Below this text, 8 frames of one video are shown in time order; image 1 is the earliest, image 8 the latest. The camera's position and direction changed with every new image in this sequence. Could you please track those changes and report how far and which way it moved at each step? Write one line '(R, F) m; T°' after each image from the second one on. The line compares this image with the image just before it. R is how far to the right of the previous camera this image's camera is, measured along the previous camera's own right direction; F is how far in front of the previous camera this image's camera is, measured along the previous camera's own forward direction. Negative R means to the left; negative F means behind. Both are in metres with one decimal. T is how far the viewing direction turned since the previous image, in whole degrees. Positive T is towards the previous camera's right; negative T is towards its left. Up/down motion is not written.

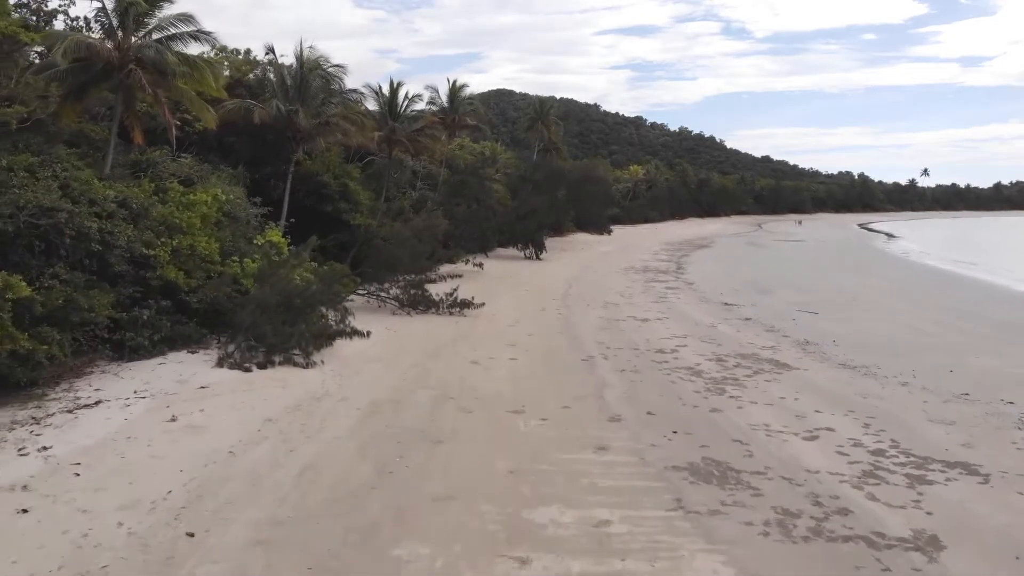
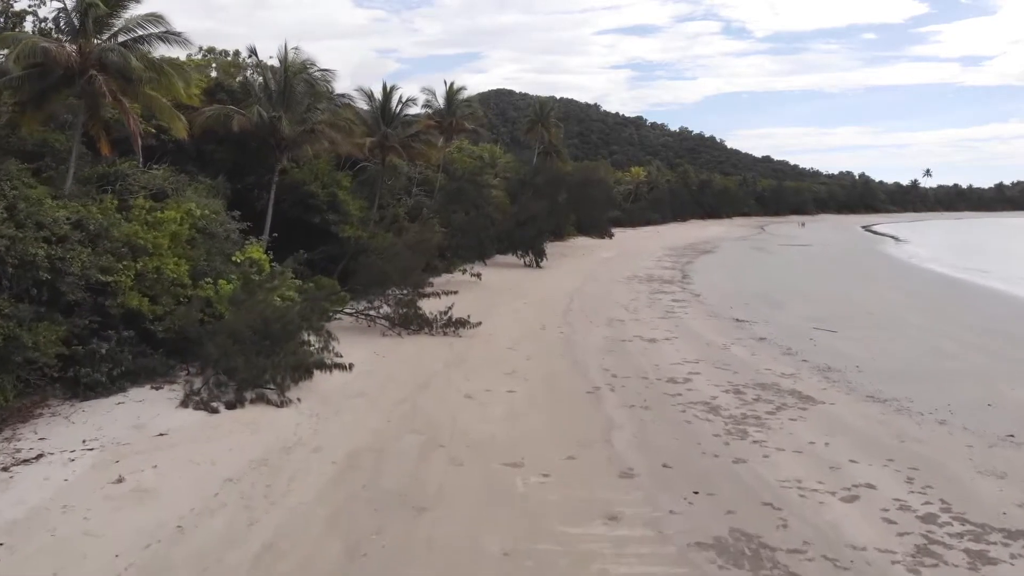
(0.0, +1.1) m; 0°
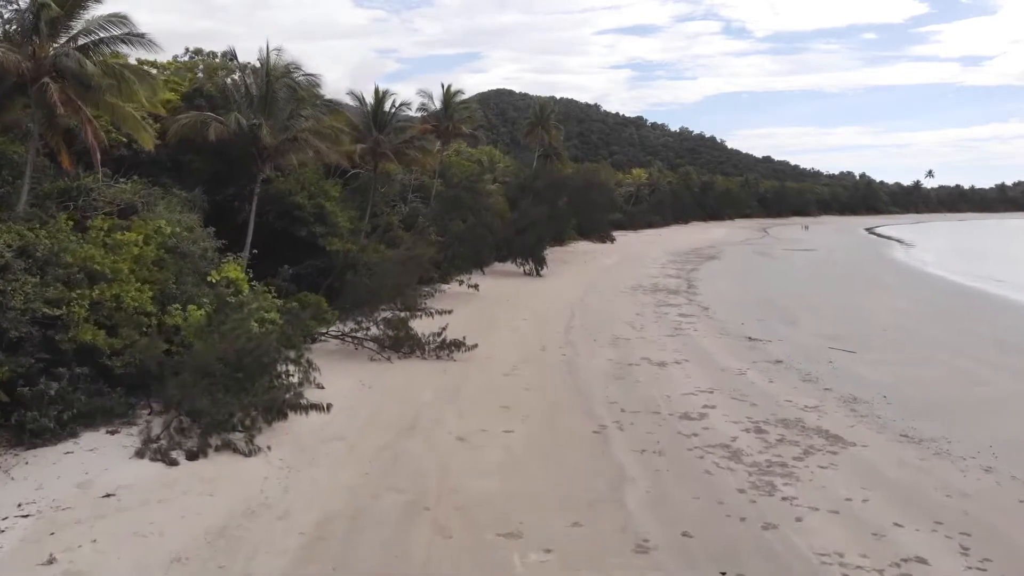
(0.0, +1.1) m; 0°
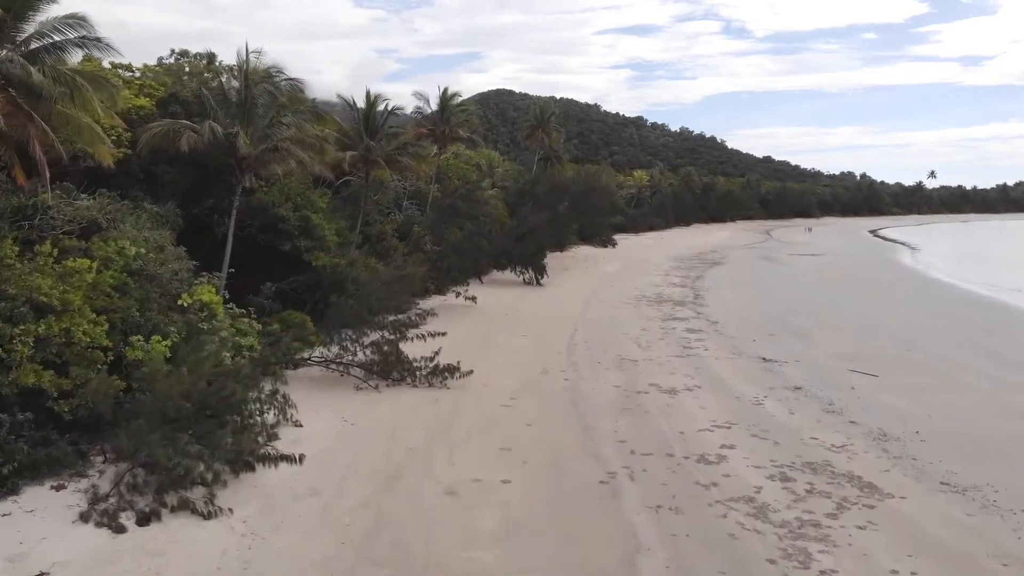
(0.0, +1.1) m; 0°
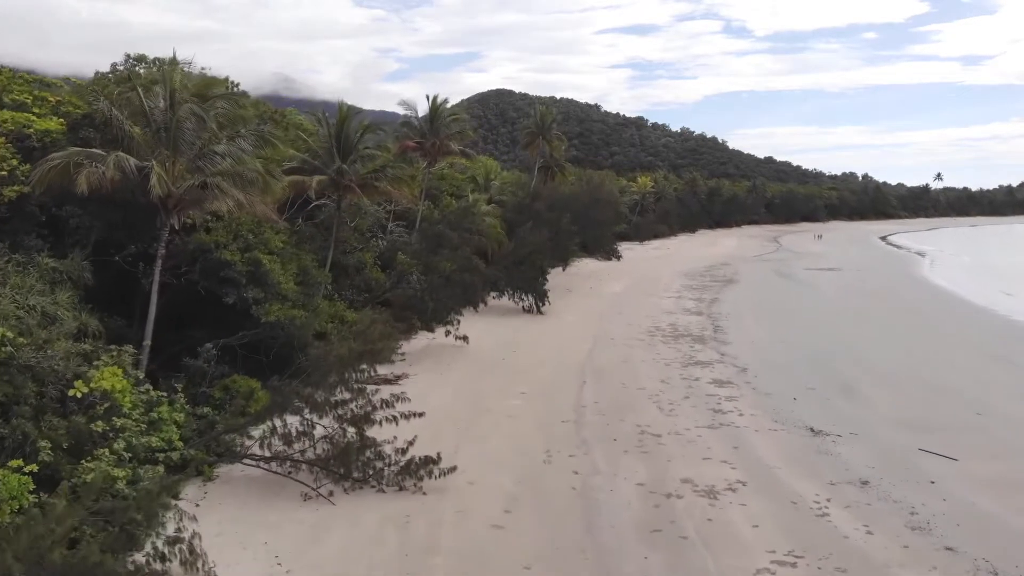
(+0.1, +2.9) m; 0°
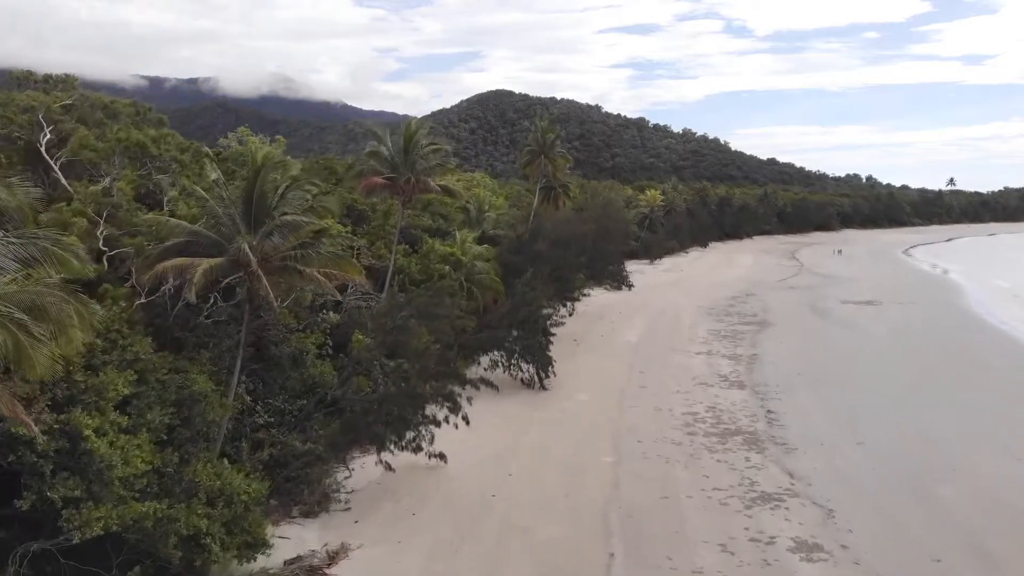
(+0.1, +5.4) m; 0°
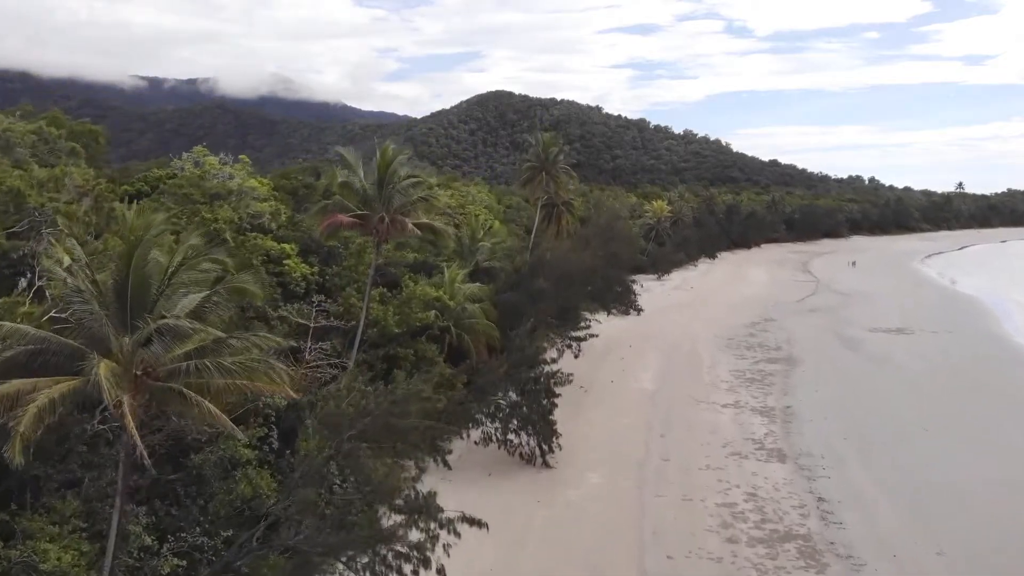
(+0.1, +3.5) m; 0°
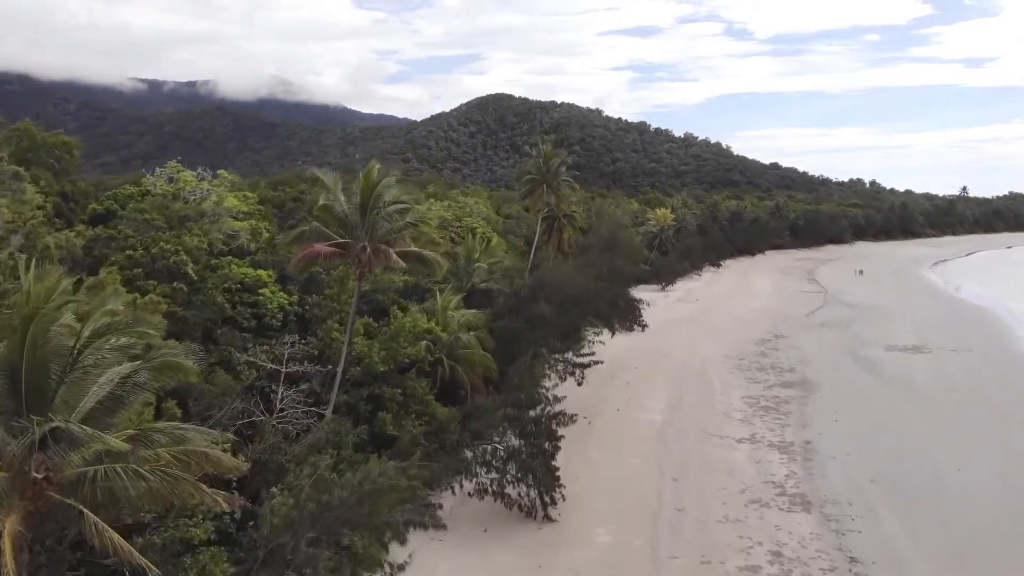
(0.0, +1.7) m; 0°
